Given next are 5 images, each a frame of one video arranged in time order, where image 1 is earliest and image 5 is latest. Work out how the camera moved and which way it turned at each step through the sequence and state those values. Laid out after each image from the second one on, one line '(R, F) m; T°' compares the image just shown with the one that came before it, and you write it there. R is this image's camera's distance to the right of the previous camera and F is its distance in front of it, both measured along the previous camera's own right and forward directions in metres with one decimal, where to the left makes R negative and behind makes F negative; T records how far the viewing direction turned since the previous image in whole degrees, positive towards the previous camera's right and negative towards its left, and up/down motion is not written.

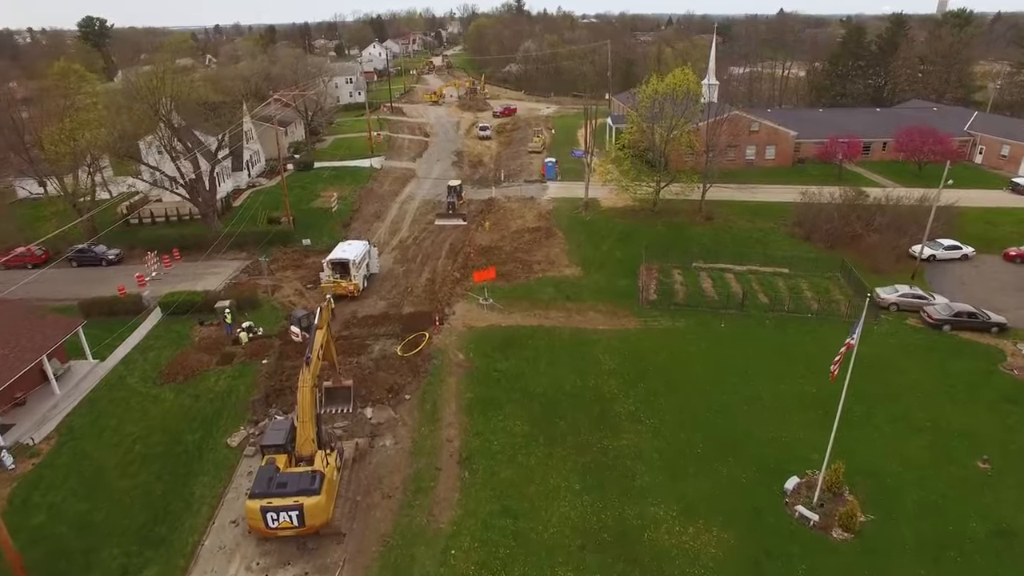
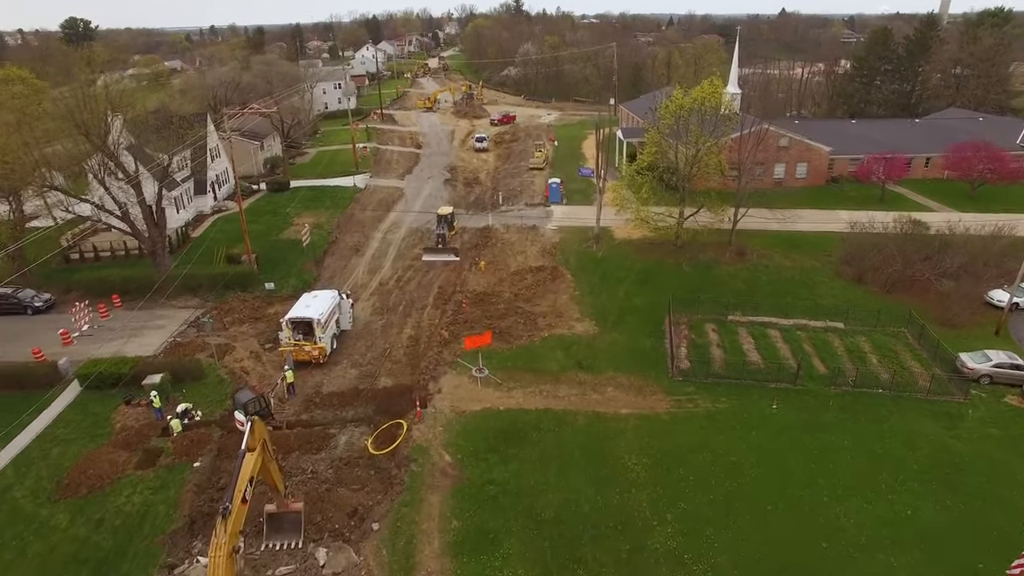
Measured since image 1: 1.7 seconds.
(0.0, +5.4) m; 0°
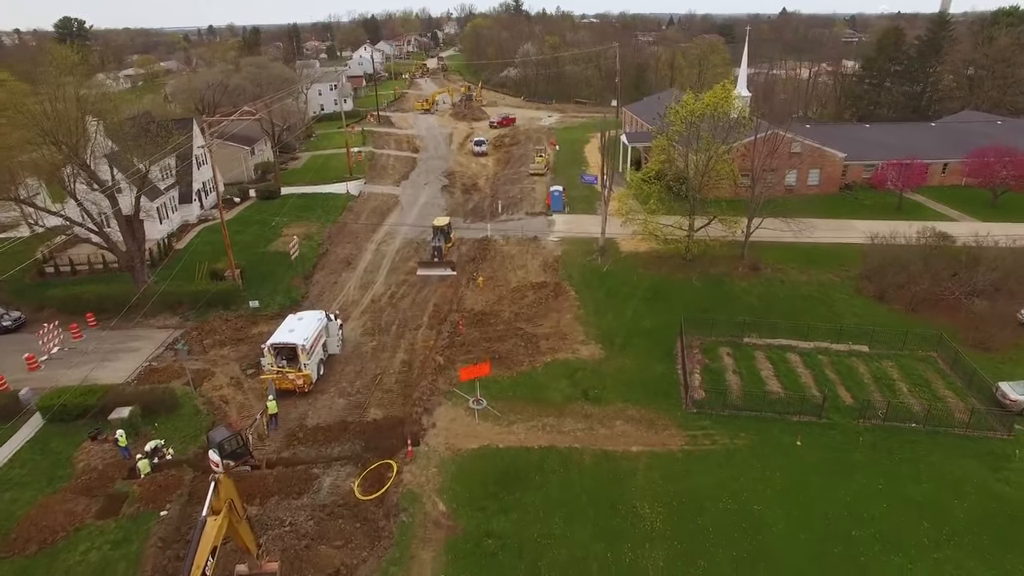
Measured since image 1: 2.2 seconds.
(0.0, +1.8) m; 0°
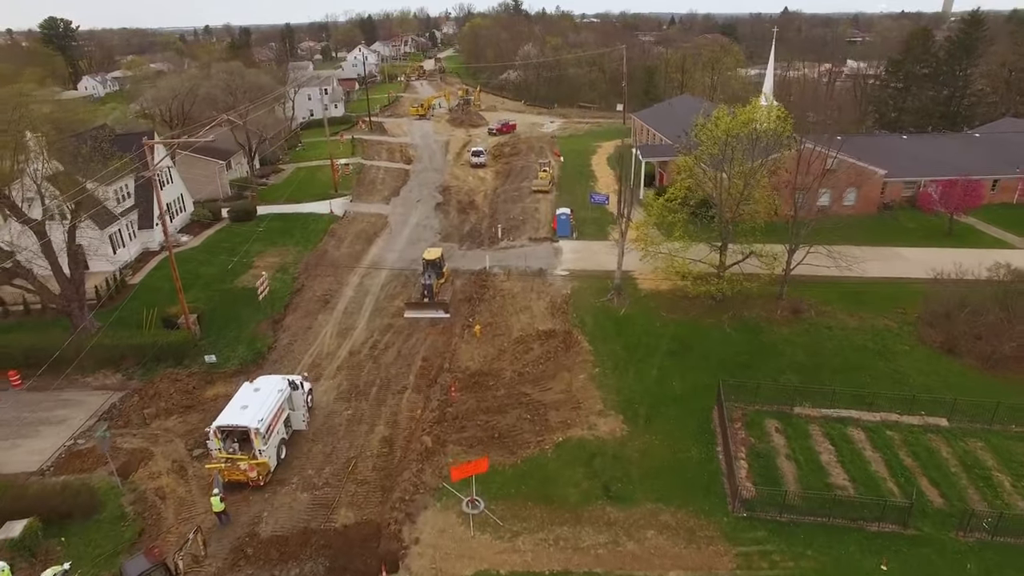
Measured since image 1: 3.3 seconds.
(-0.1, +4.3) m; 0°
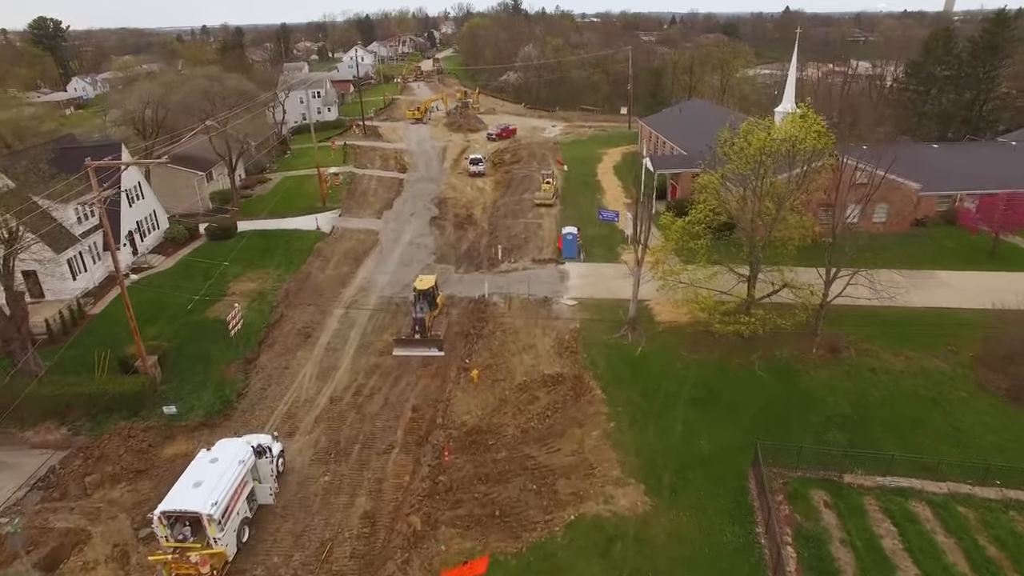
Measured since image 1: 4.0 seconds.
(-0.1, +3.0) m; 0°
